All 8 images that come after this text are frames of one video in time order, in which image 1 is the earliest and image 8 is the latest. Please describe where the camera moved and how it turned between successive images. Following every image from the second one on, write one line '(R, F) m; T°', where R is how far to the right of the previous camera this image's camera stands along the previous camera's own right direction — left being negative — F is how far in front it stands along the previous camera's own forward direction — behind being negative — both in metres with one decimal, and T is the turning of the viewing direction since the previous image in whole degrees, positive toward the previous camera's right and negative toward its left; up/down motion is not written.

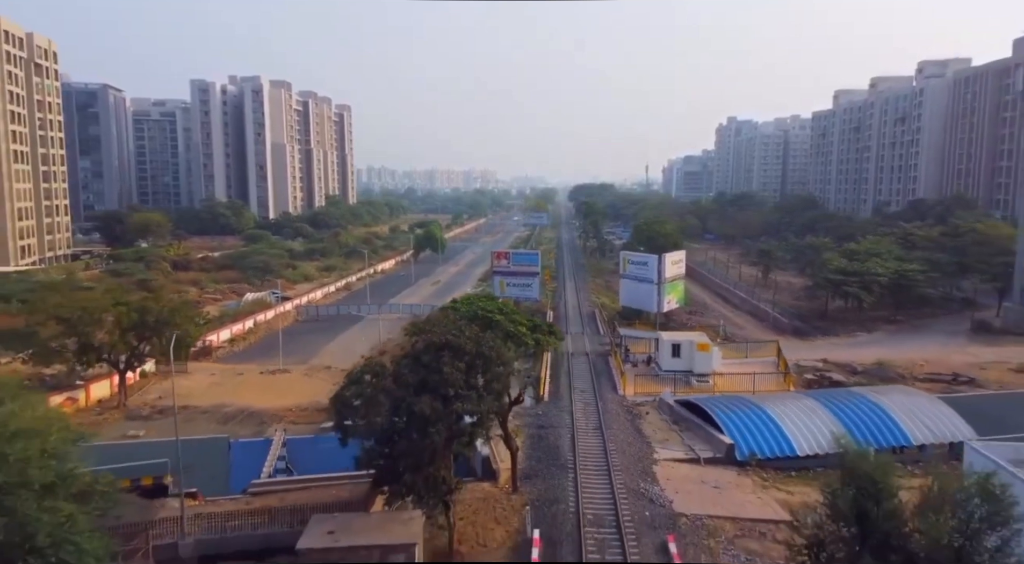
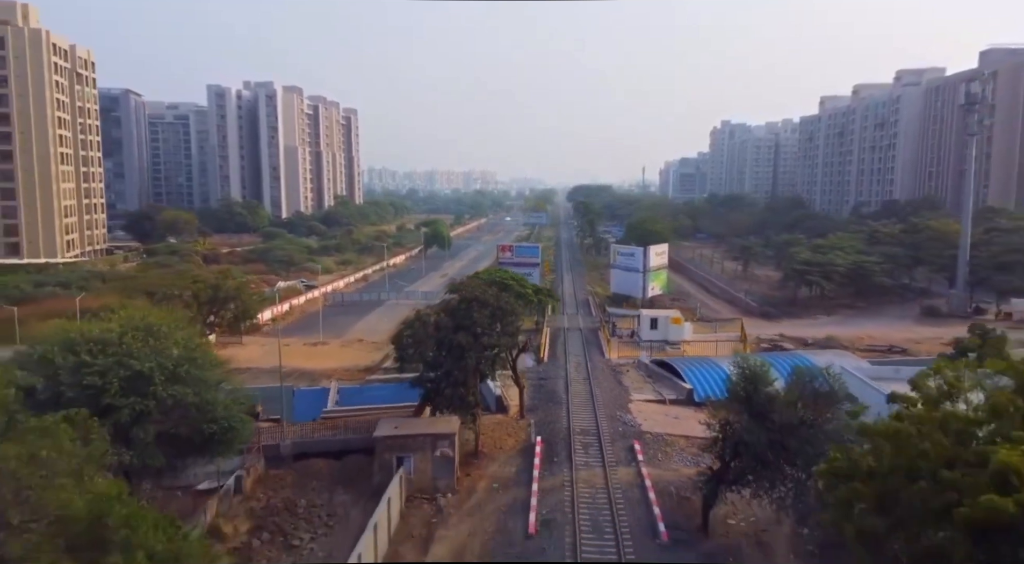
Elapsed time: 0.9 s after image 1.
(-0.2, -4.4) m; 0°
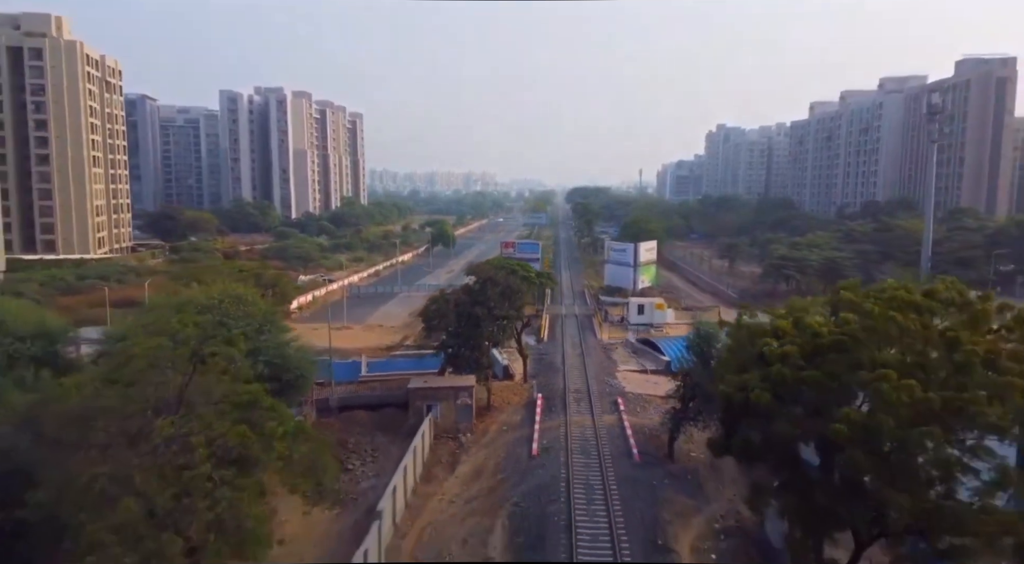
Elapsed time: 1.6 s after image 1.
(-0.2, -3.6) m; 0°
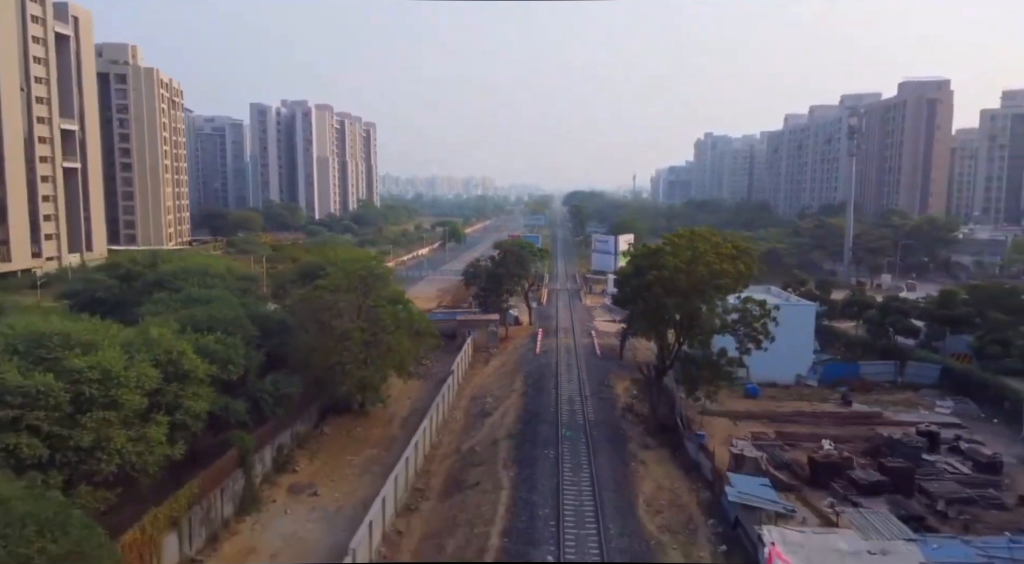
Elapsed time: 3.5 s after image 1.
(-0.5, -10.1) m; 0°
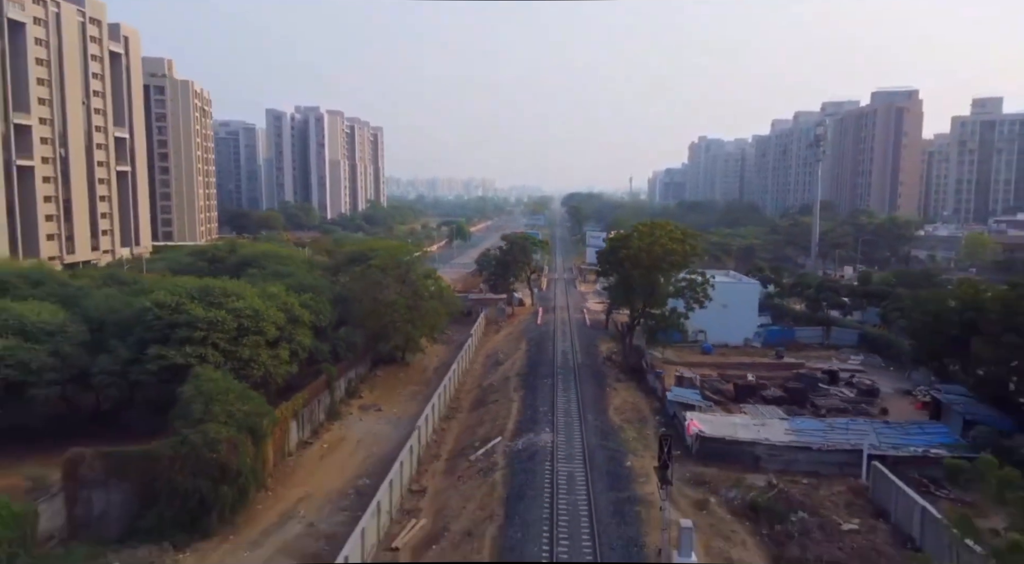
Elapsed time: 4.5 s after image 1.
(-0.3, -6.2) m; 0°
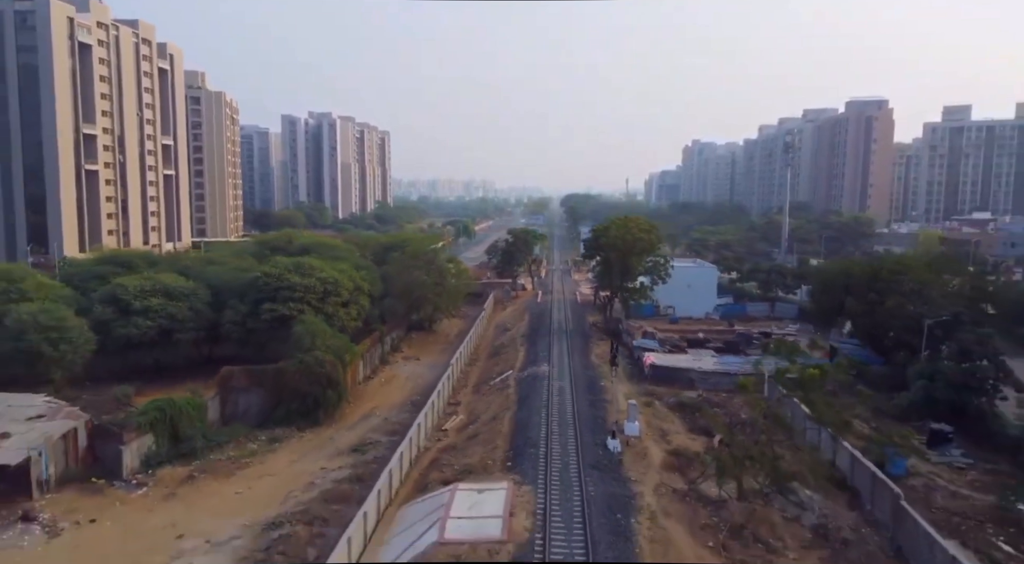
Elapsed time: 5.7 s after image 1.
(-0.3, -7.0) m; 0°
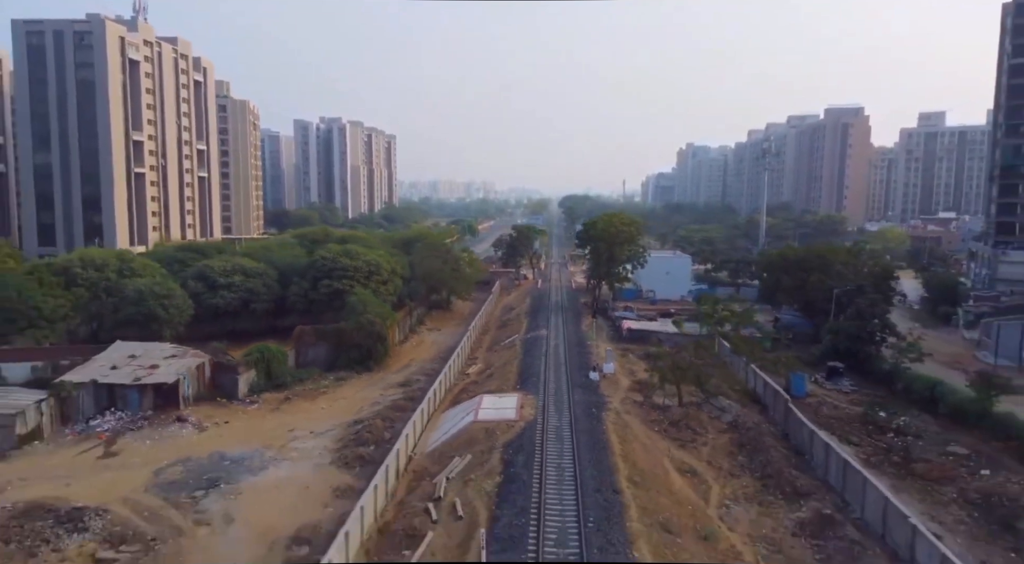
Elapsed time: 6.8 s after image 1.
(-0.3, -6.4) m; 0°
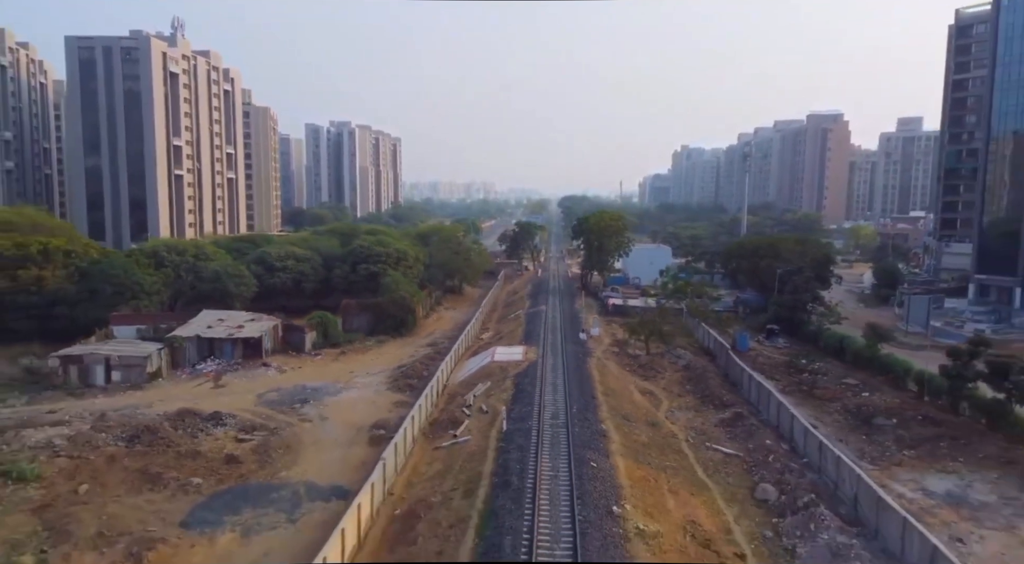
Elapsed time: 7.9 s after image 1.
(-0.3, -6.5) m; 0°
